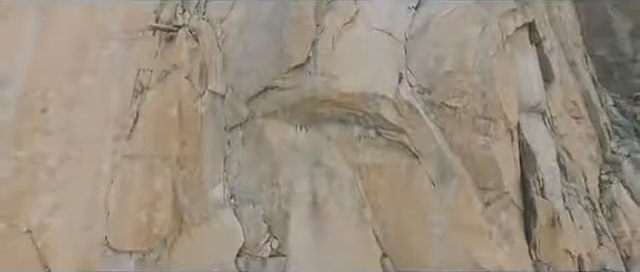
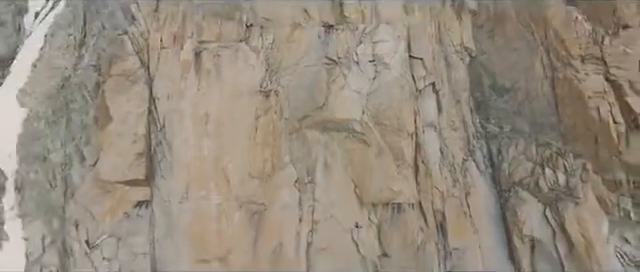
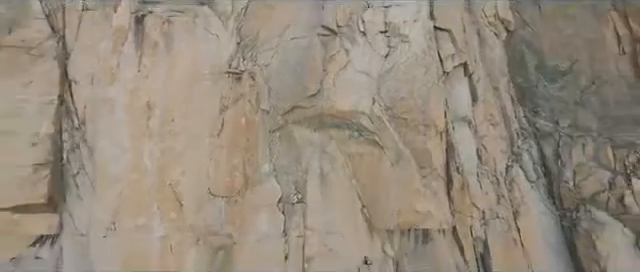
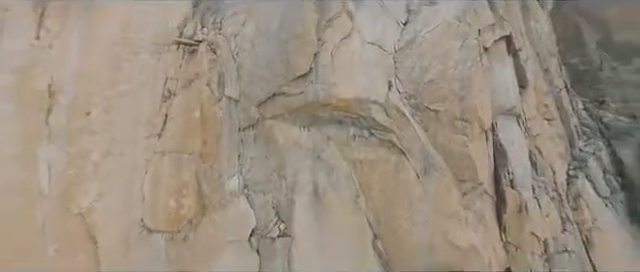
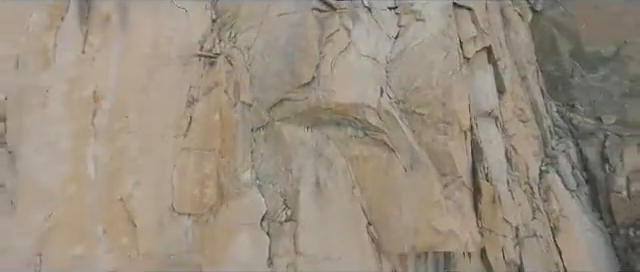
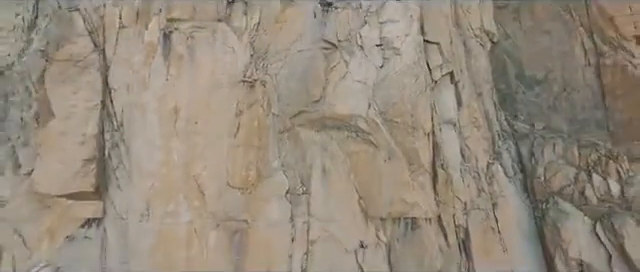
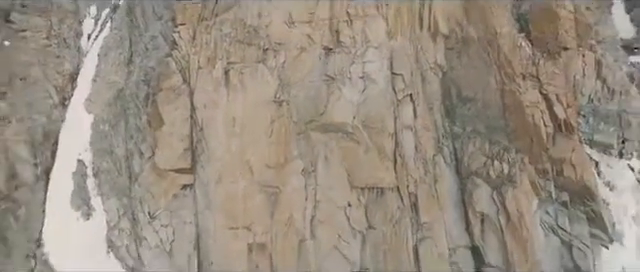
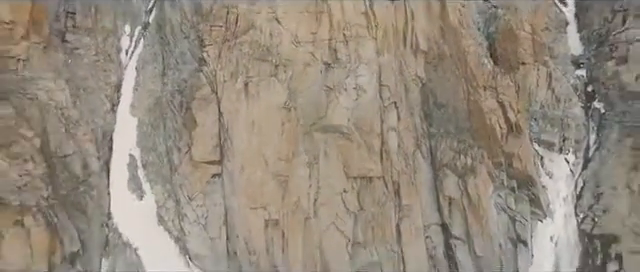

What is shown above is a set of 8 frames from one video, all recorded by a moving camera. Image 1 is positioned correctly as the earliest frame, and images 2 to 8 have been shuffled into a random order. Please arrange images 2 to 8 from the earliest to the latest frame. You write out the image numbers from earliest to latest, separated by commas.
4, 5, 3, 6, 2, 7, 8
